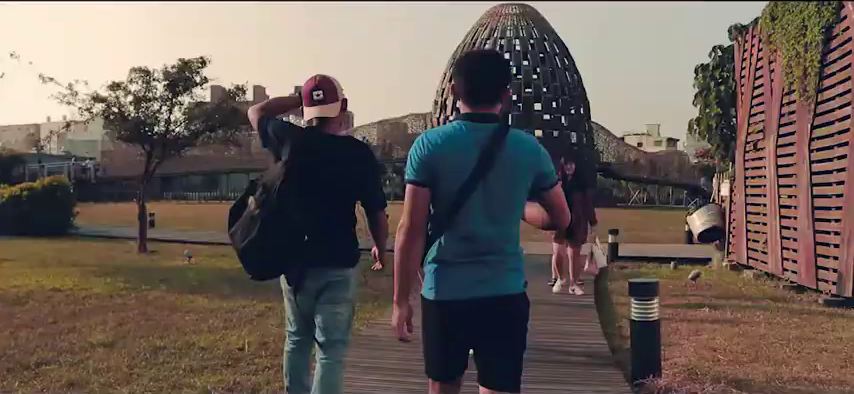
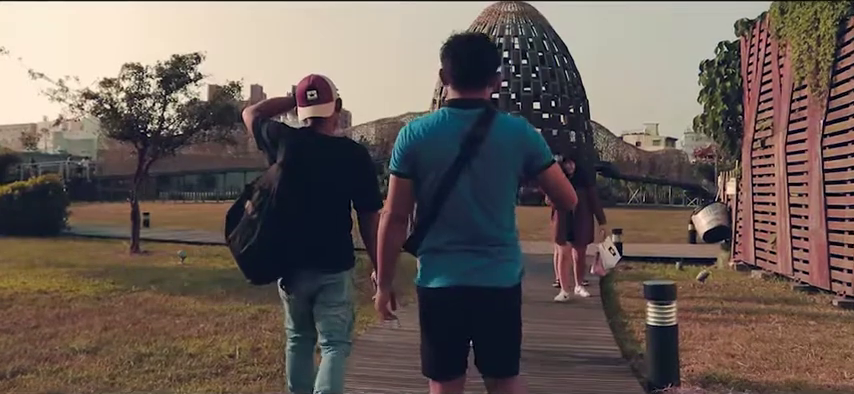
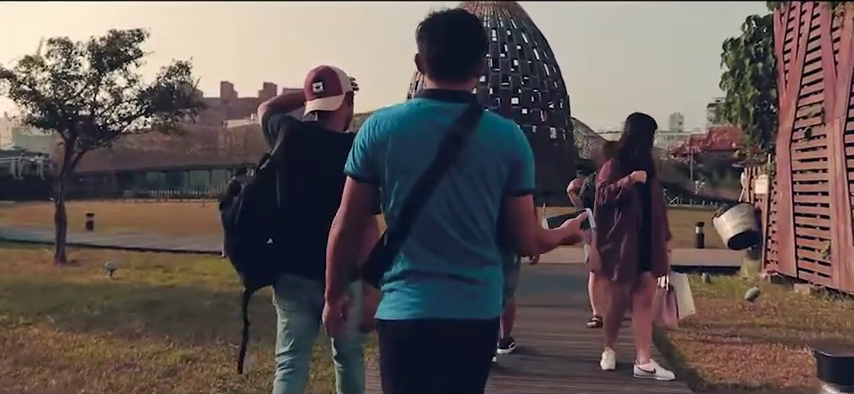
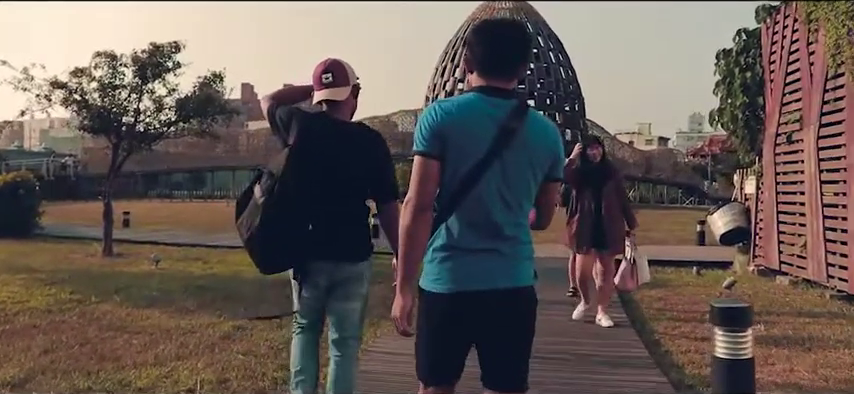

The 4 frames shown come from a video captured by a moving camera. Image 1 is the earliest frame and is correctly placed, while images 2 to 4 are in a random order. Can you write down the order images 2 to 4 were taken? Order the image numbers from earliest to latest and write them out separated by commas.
2, 4, 3
